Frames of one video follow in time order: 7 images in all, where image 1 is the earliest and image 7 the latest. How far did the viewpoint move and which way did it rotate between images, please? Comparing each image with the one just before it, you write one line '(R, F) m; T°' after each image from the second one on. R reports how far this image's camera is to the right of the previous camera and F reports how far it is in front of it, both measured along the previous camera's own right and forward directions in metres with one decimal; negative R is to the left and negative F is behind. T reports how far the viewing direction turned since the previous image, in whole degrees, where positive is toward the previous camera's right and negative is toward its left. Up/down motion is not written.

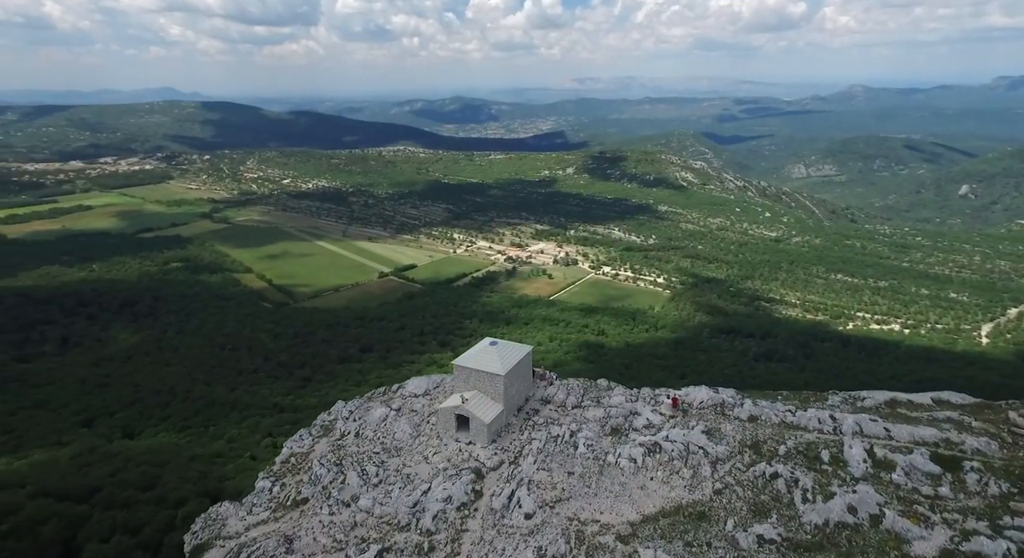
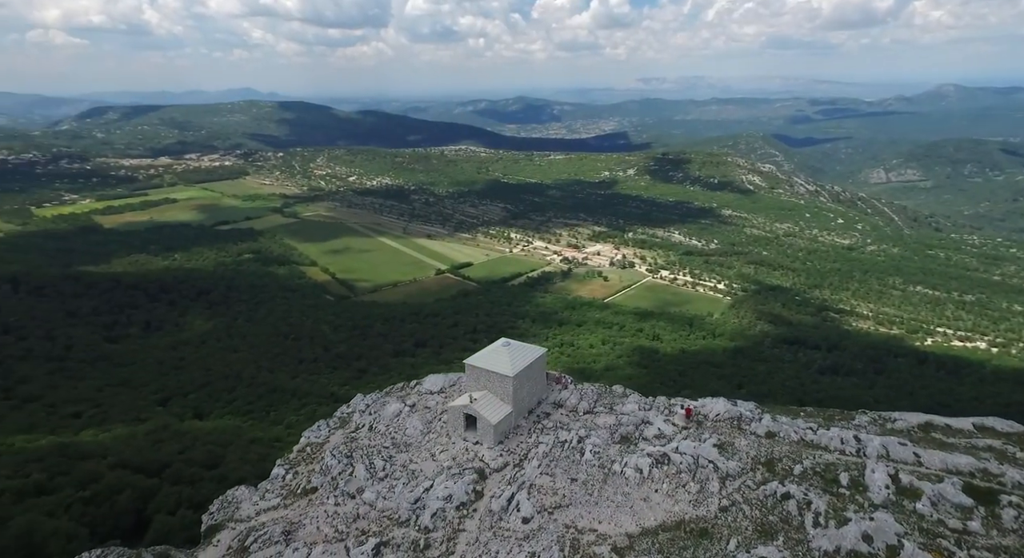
(+2.0, +0.2) m; -6°
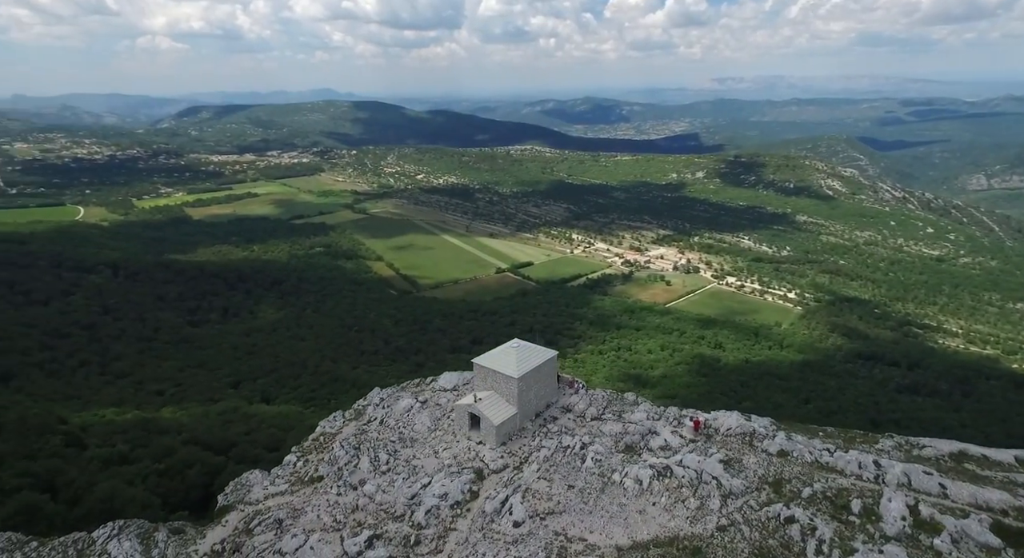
(+2.3, +0.3) m; -6°
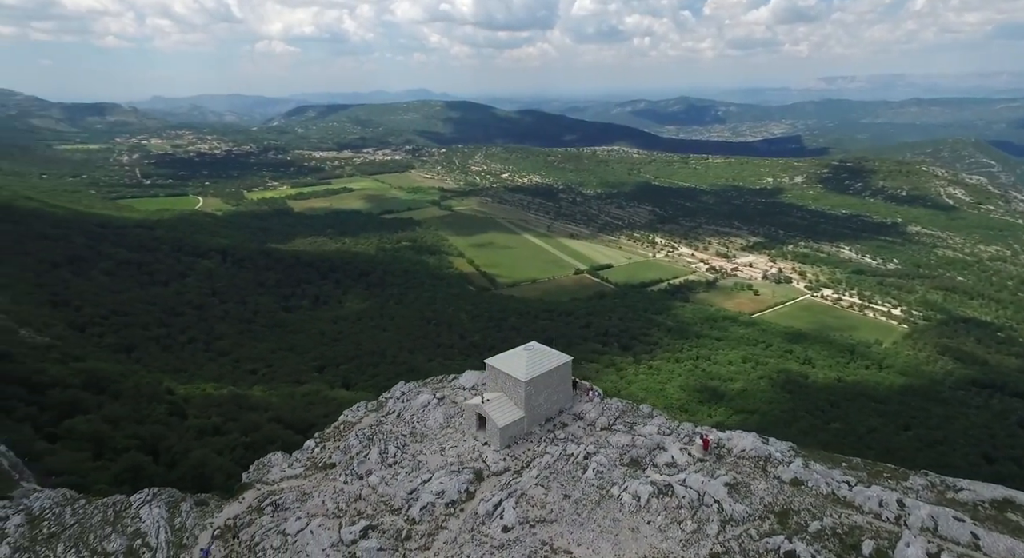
(+3.0, +0.4) m; -8°
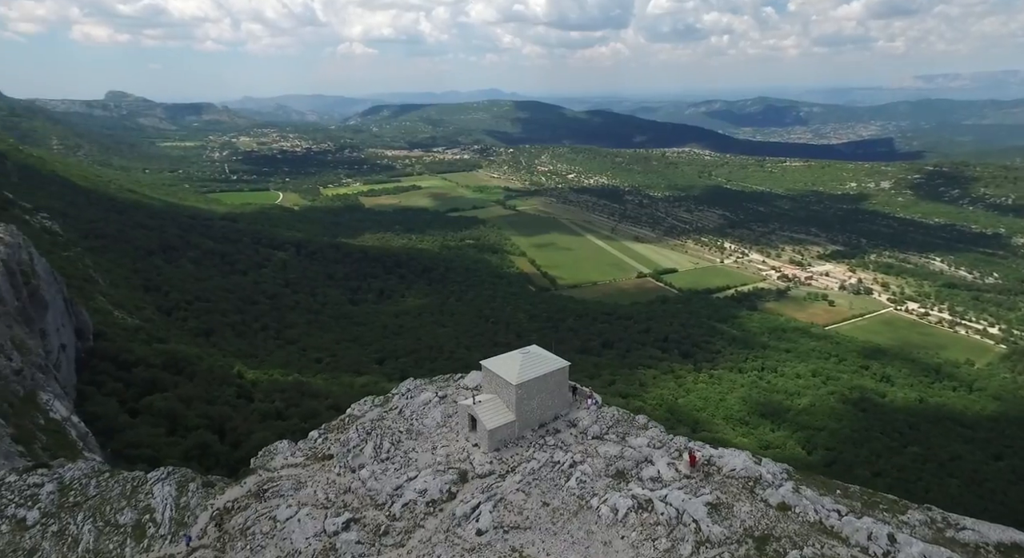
(+3.0, +0.3) m; -7°
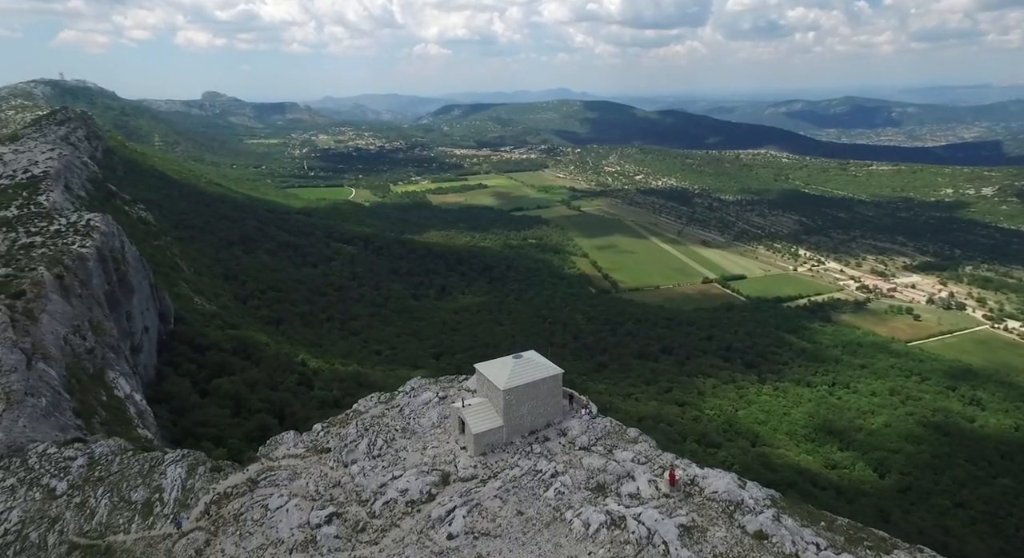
(+3.0, +0.5) m; -7°
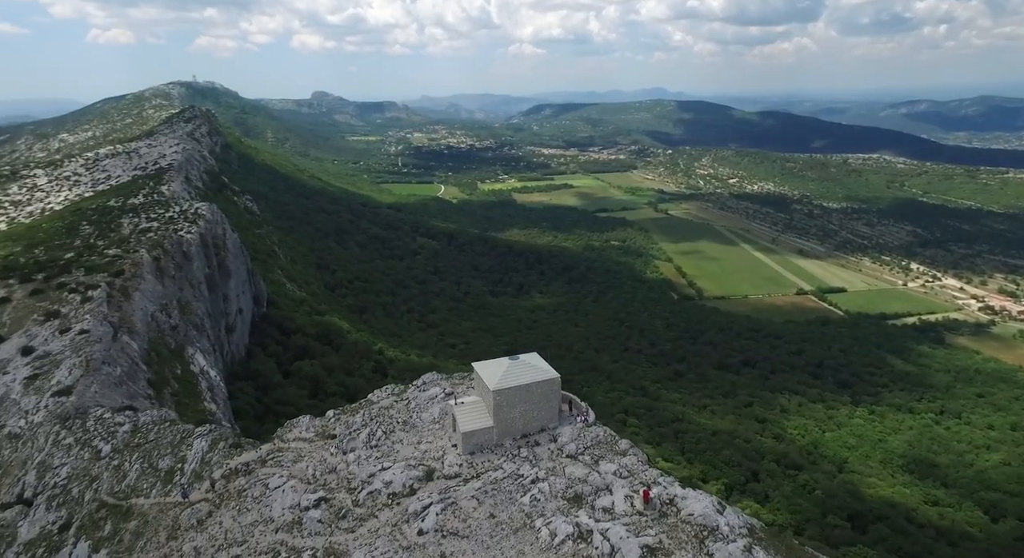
(+3.6, +0.7) m; -9°
